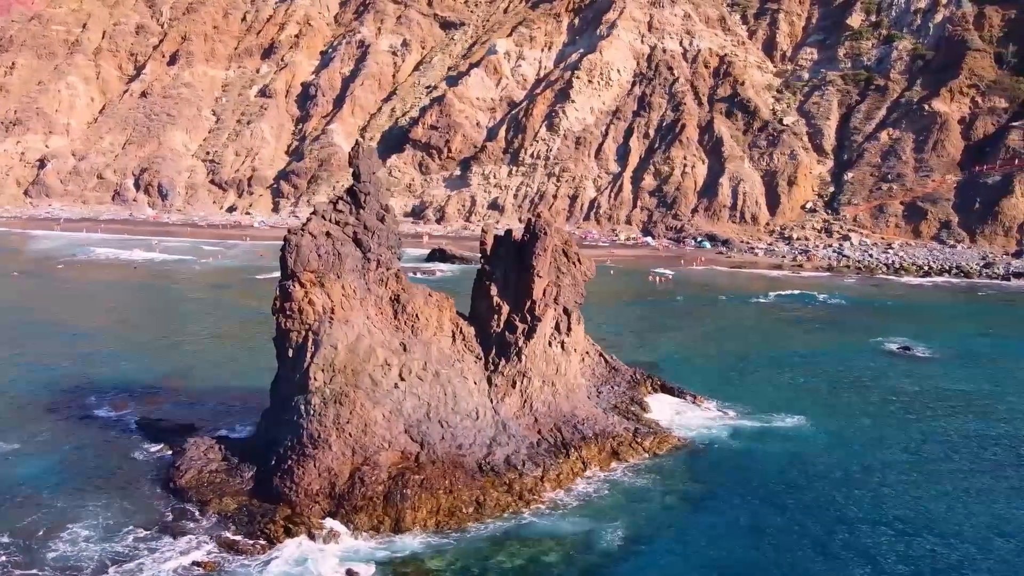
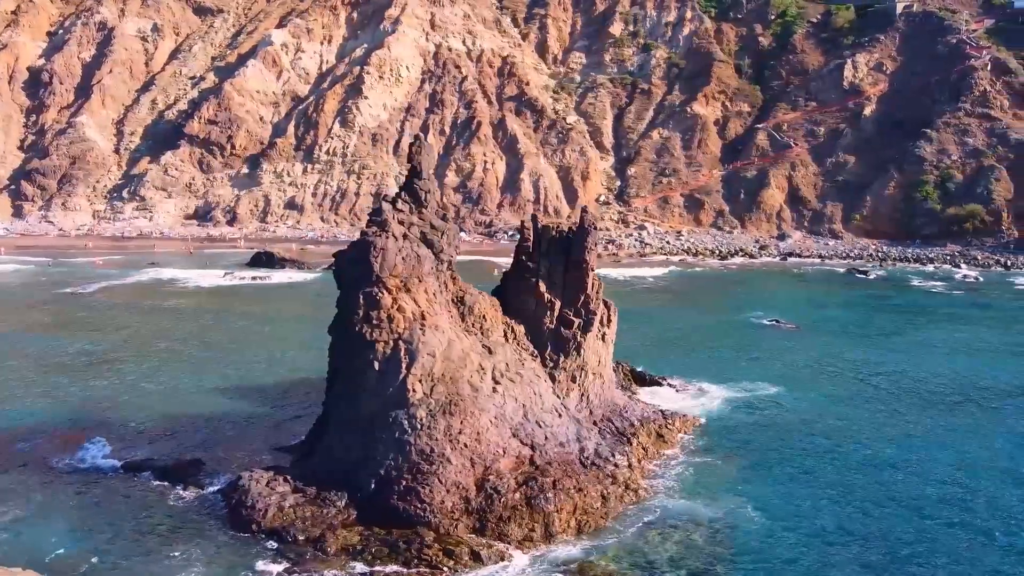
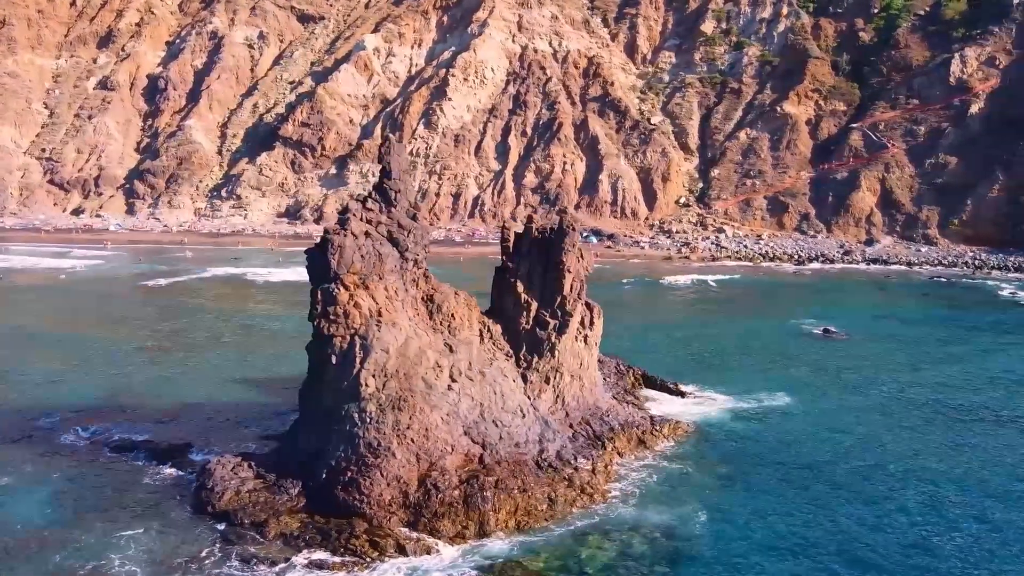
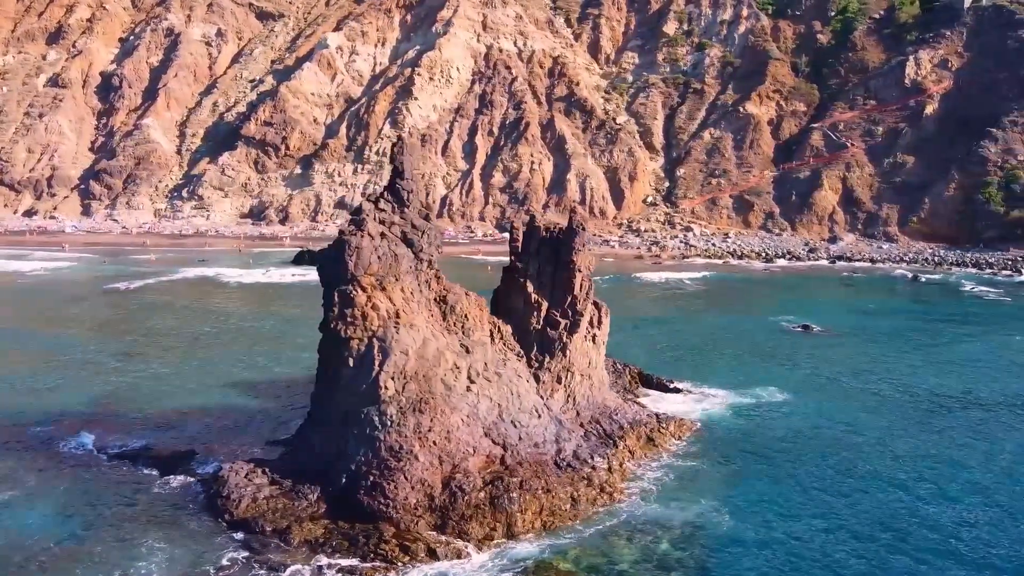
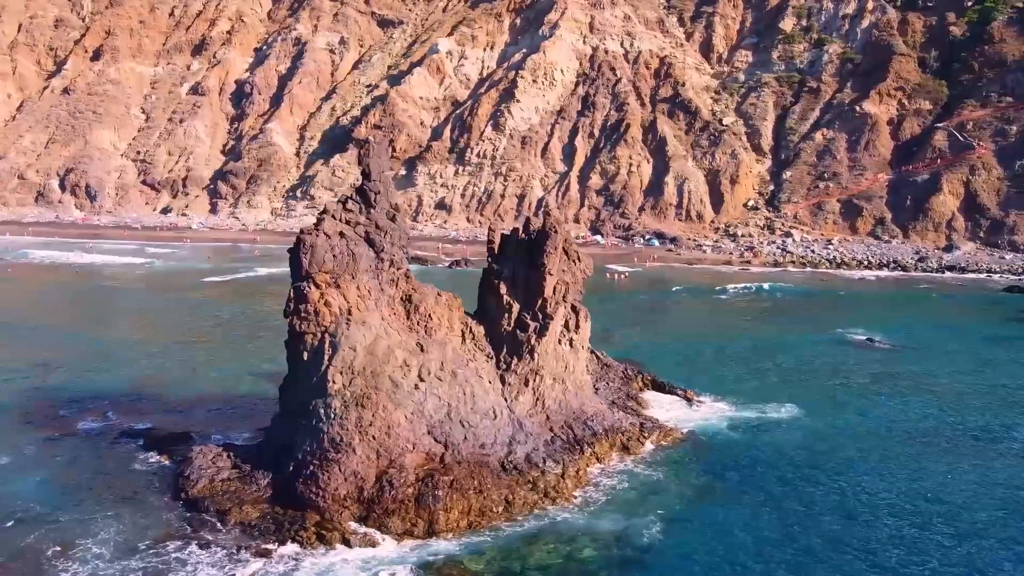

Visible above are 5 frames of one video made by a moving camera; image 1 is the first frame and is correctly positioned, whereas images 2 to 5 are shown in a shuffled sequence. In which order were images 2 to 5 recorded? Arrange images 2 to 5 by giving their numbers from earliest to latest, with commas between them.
5, 3, 4, 2
